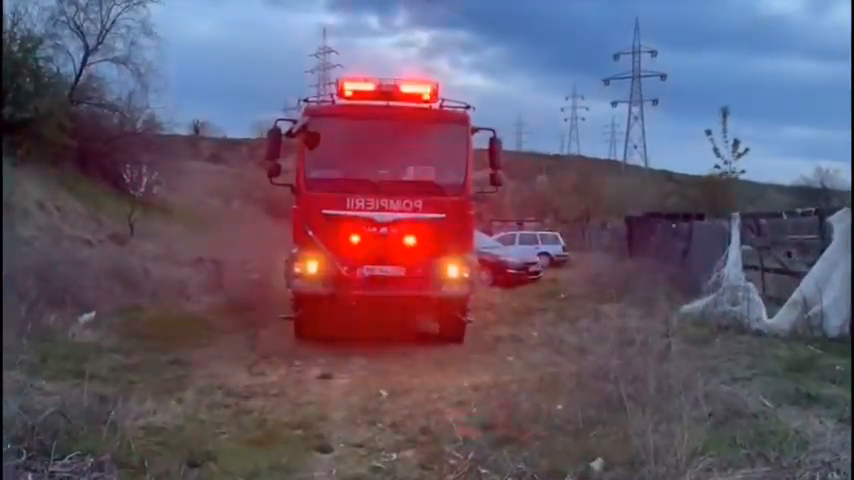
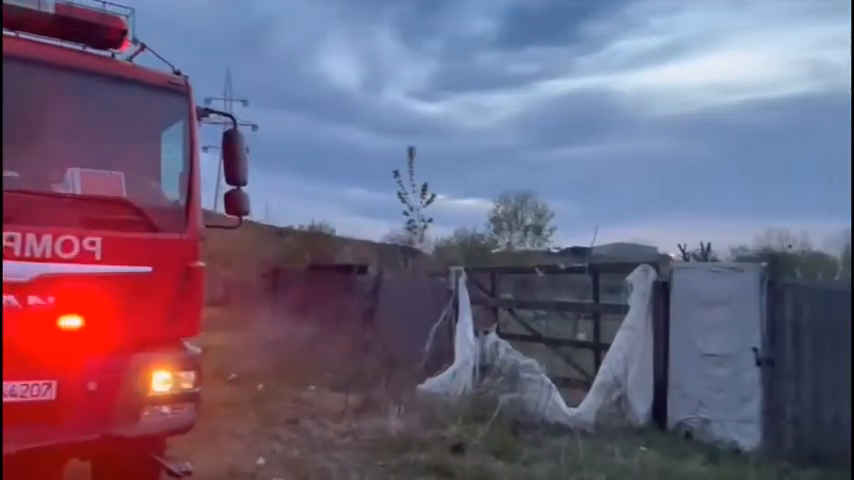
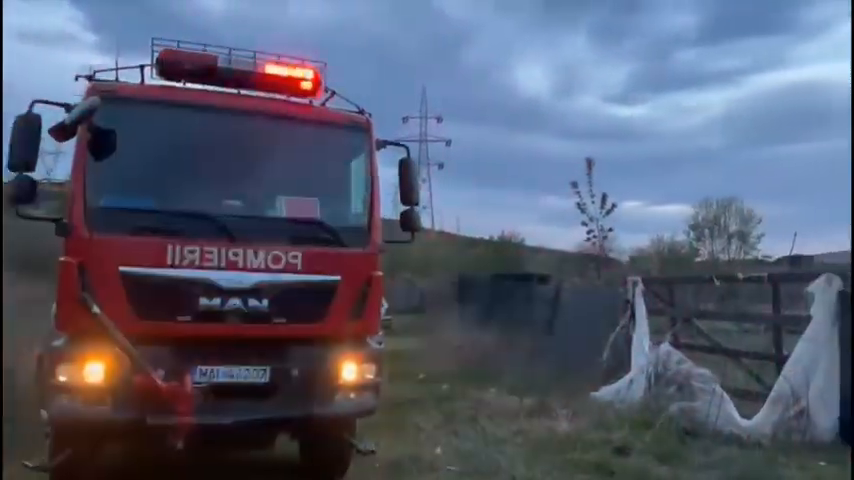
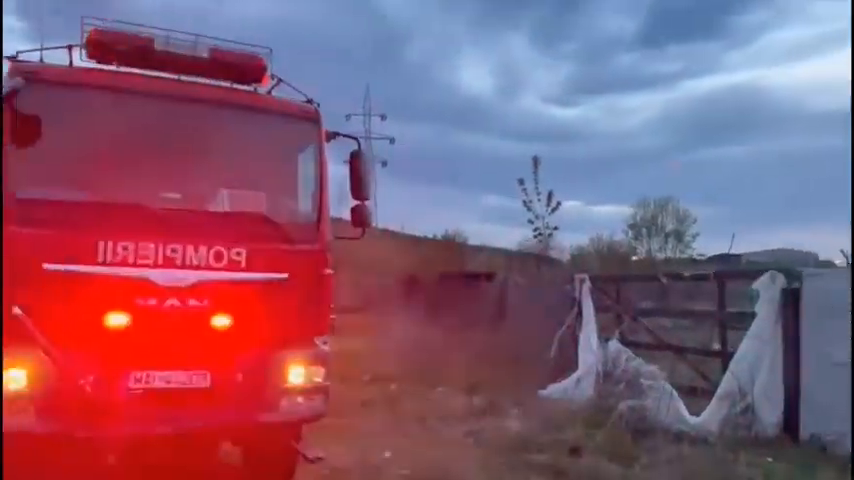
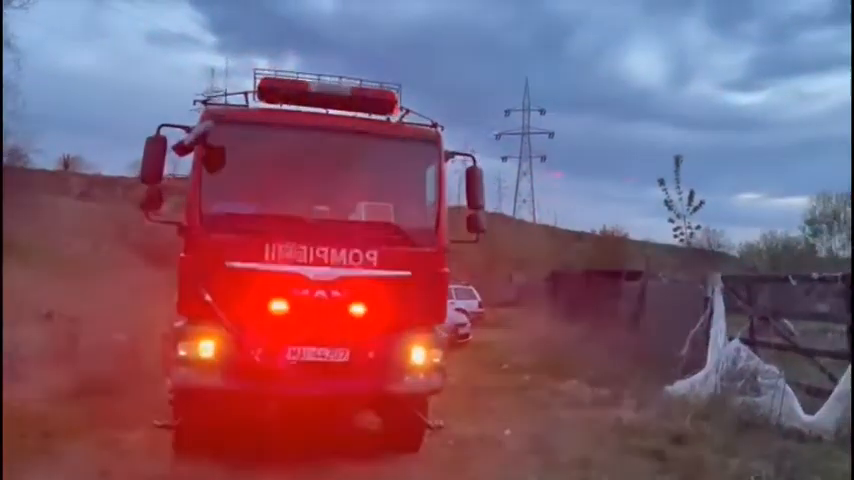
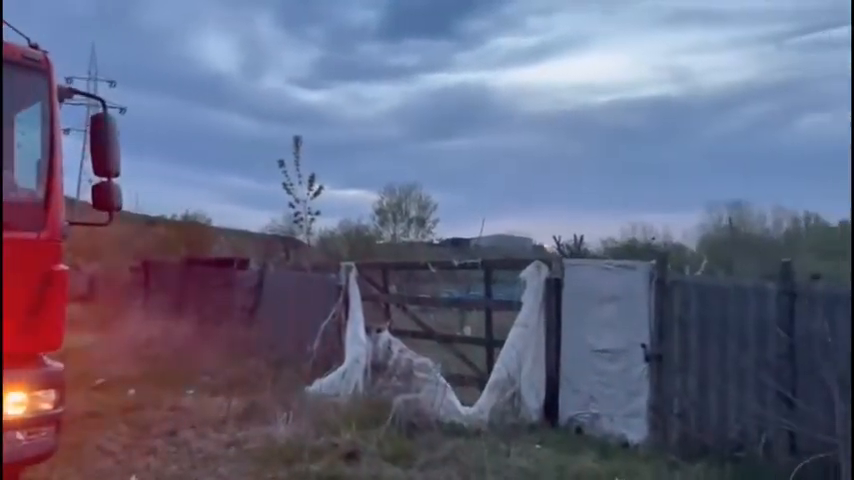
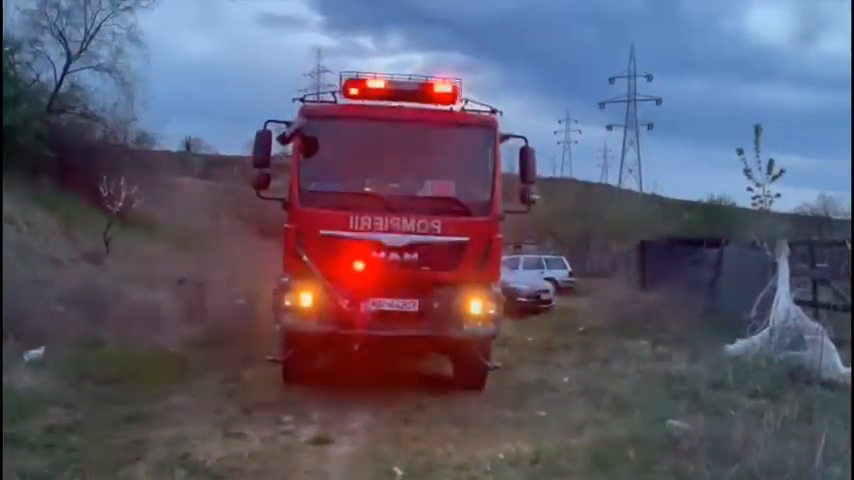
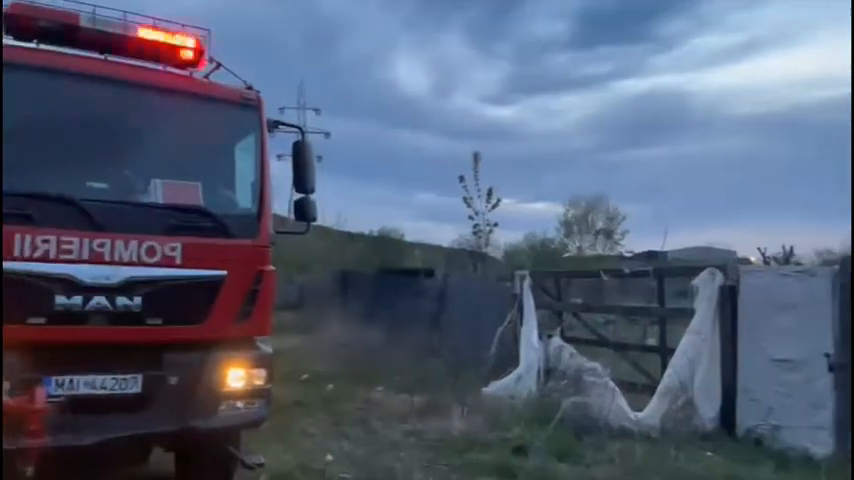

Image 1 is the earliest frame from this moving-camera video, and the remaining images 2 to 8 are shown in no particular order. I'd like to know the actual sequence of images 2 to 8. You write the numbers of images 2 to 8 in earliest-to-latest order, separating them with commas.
7, 5, 3, 4, 8, 2, 6
